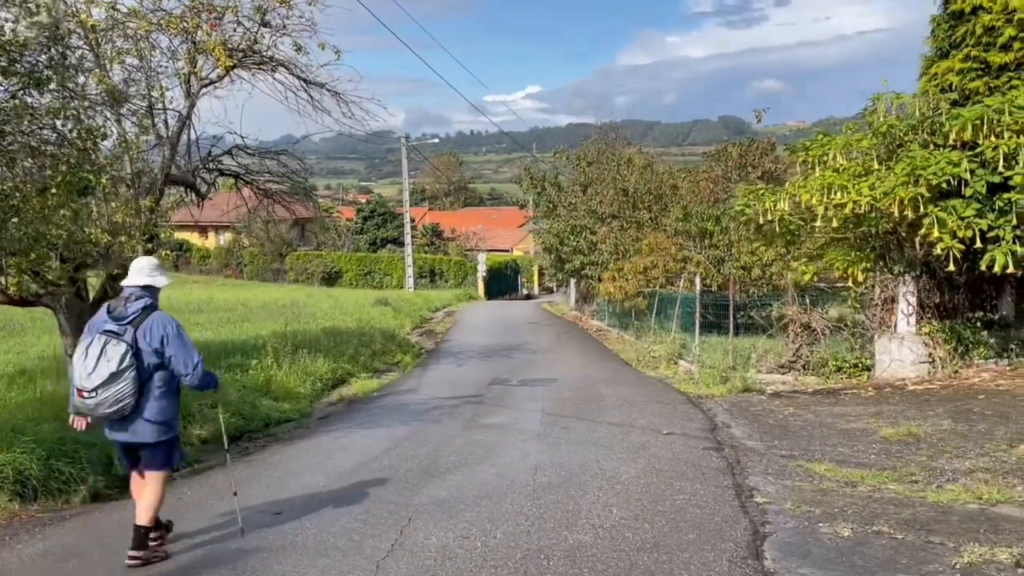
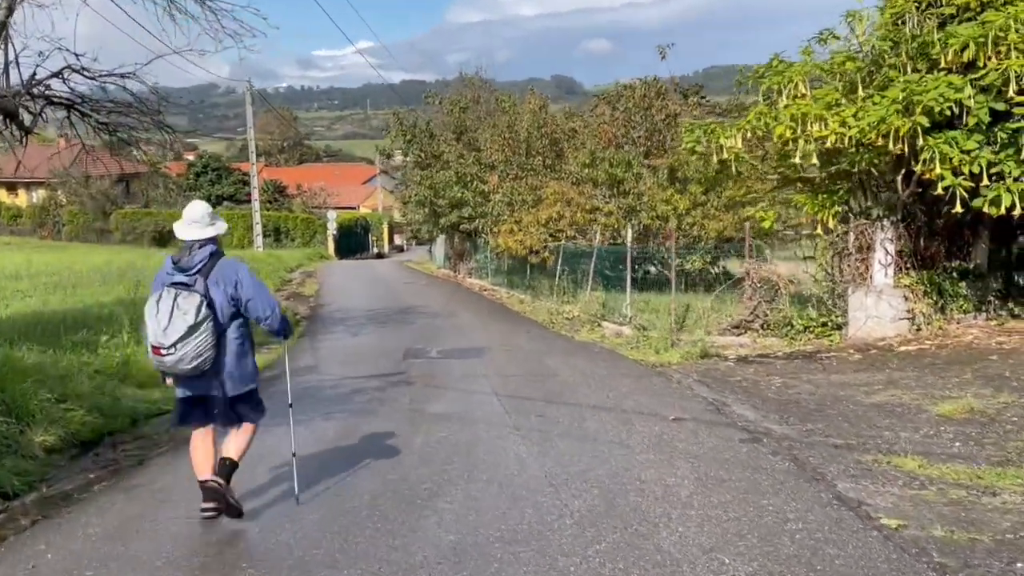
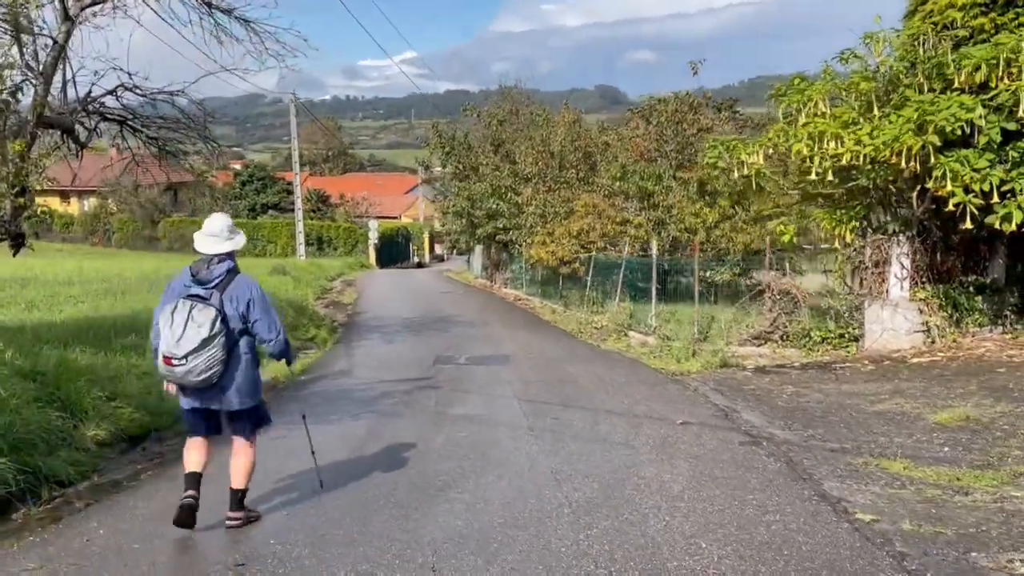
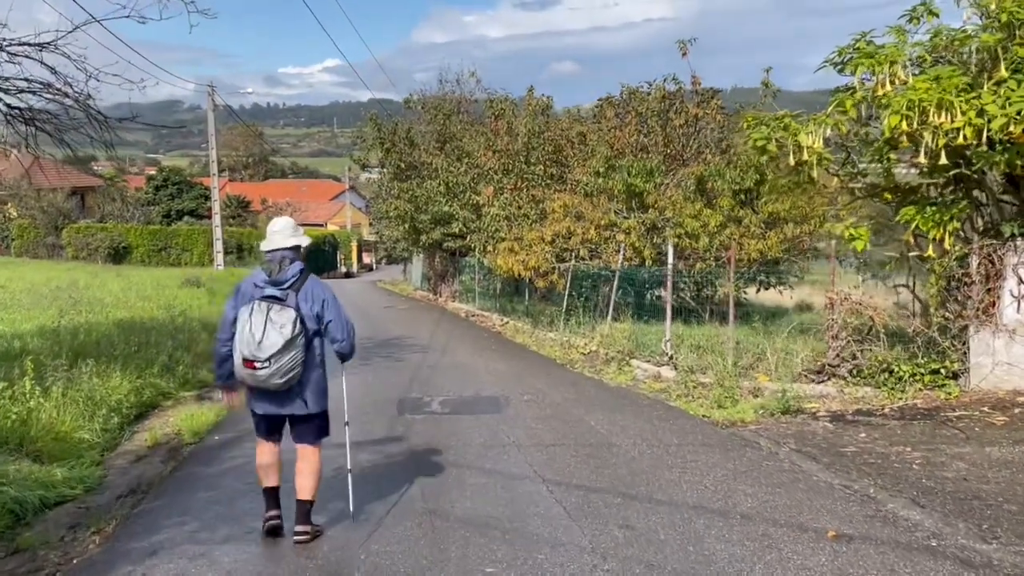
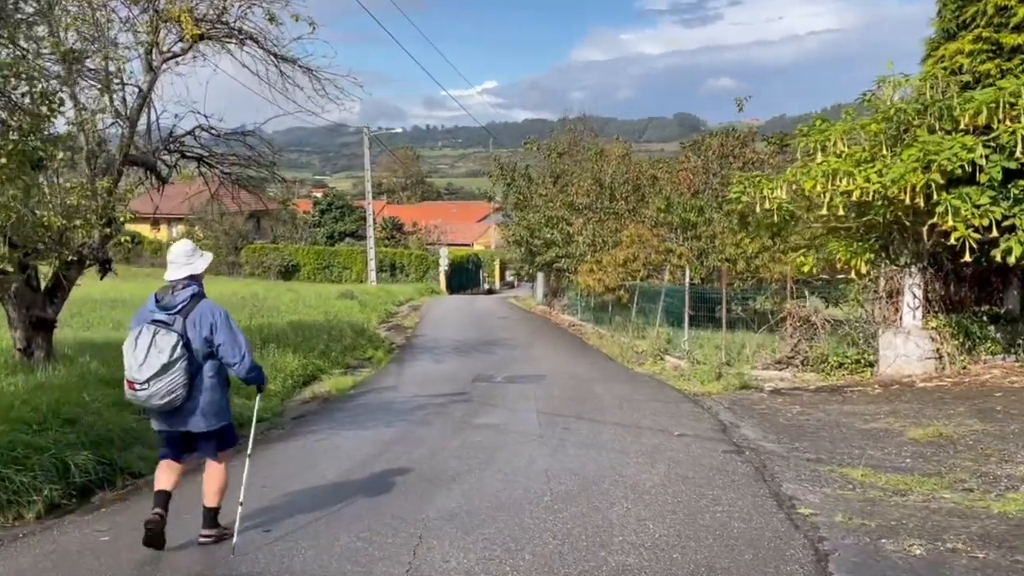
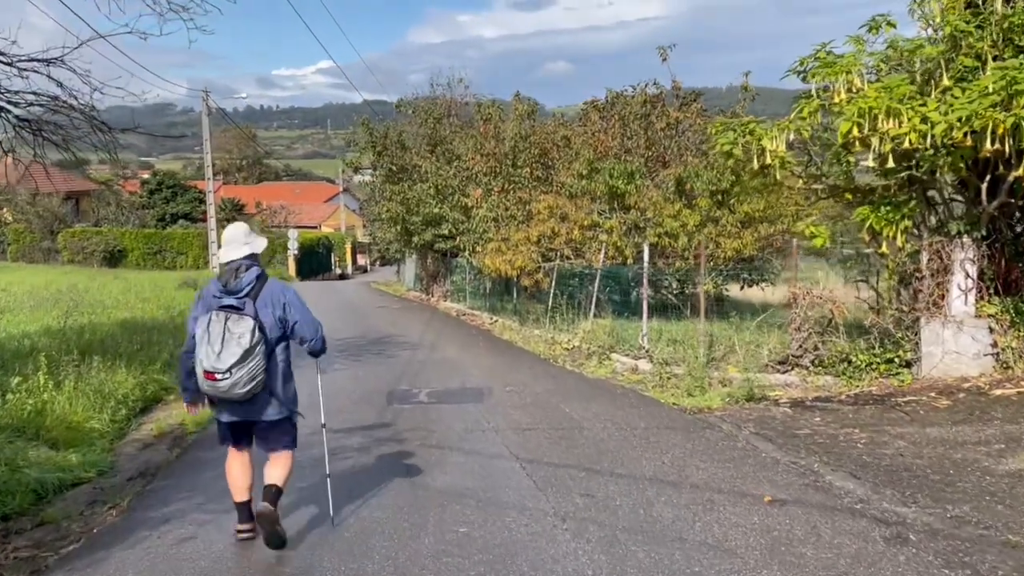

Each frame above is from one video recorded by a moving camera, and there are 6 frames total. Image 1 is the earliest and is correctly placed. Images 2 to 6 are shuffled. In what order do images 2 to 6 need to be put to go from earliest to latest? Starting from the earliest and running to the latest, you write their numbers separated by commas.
5, 3, 2, 6, 4
